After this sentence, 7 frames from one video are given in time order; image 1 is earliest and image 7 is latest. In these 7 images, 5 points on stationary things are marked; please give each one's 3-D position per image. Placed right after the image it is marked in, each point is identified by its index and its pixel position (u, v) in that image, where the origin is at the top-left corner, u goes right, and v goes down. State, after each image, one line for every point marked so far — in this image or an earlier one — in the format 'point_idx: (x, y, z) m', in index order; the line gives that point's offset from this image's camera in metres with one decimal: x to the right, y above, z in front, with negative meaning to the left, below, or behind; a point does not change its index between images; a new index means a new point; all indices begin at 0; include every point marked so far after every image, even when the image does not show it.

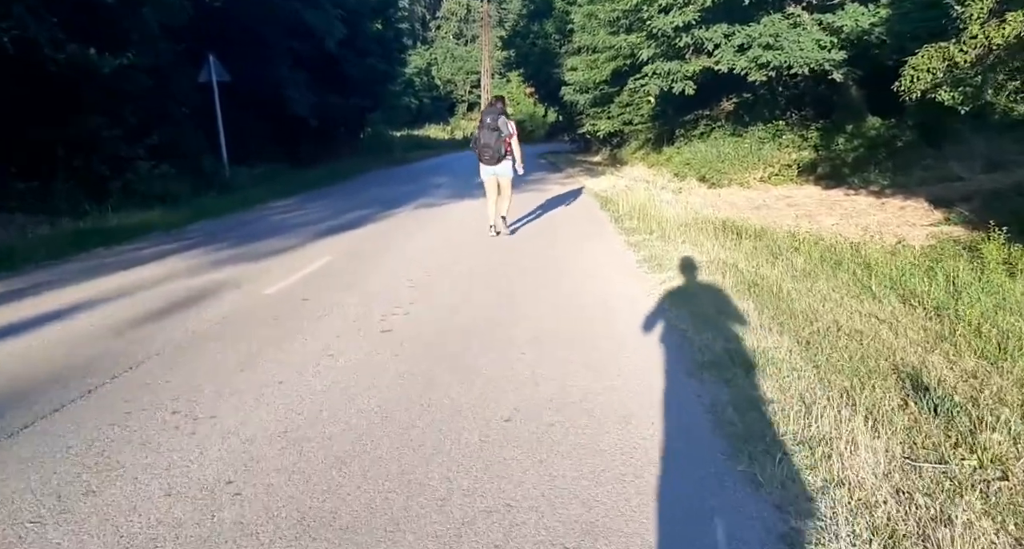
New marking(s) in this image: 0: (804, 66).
0: (+7.3, +5.2, +16.4) m
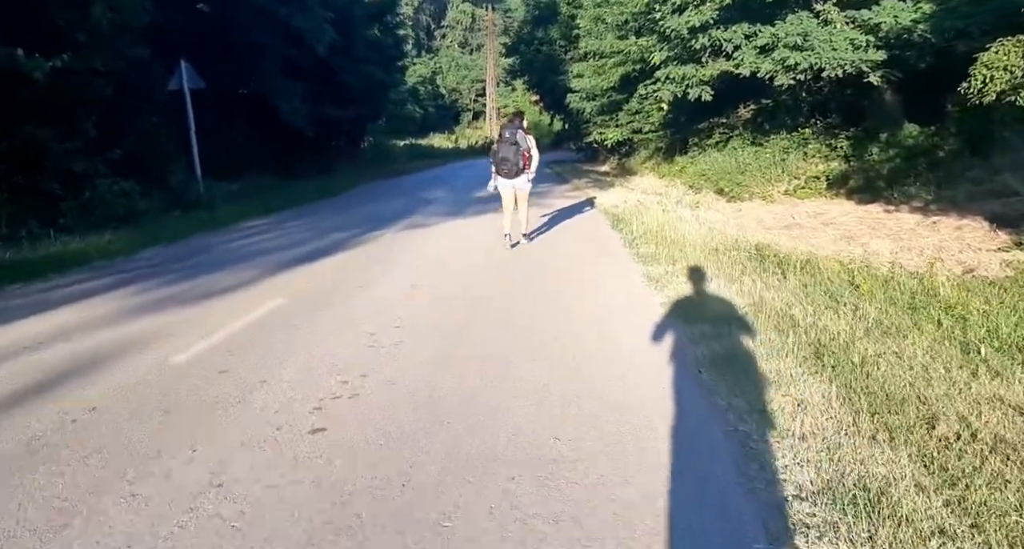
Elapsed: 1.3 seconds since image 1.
0: (+7.3, +4.6, +14.8) m
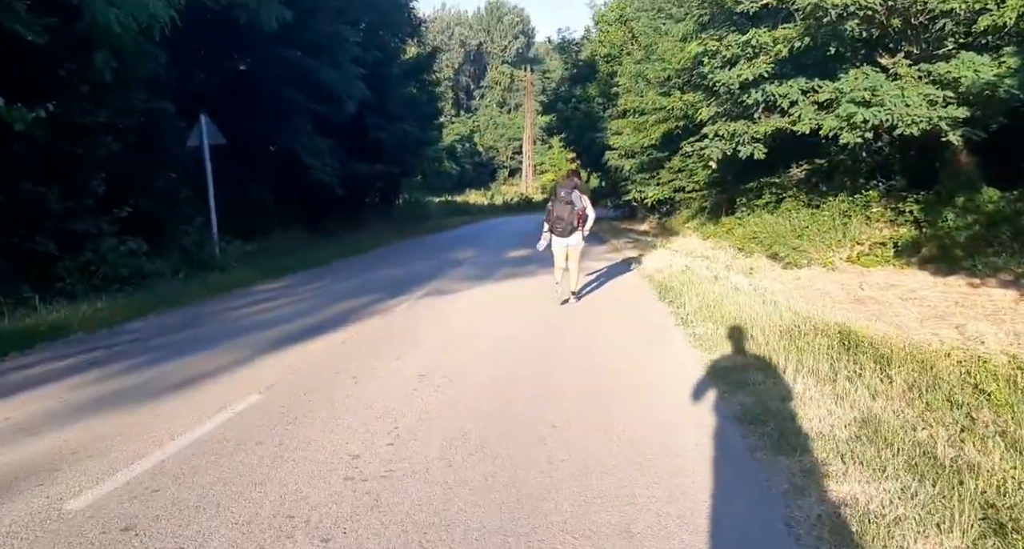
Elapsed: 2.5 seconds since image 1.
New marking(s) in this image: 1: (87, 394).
0: (+8.1, +3.0, +13.3) m
1: (-3.9, -1.1, +5.9) m
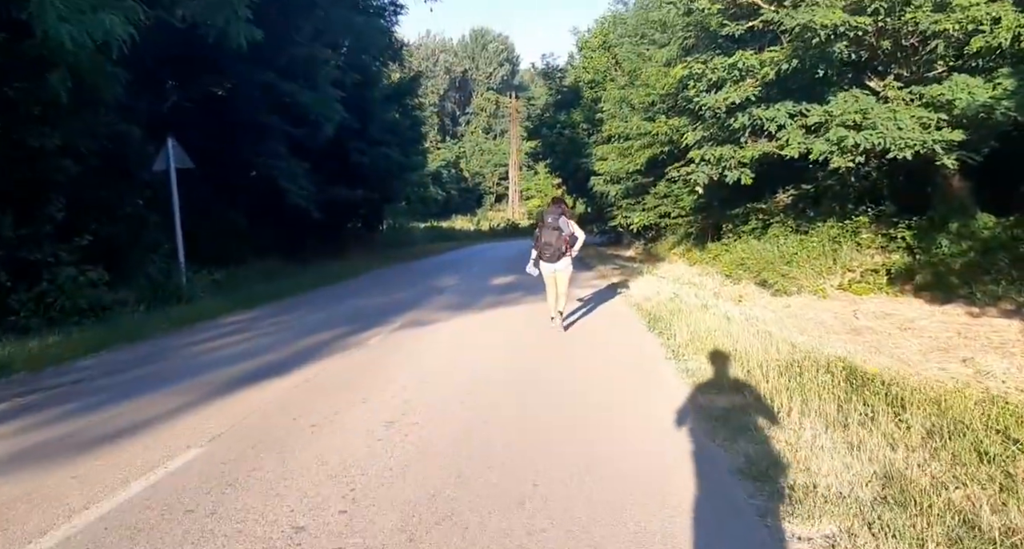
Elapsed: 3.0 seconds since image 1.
0: (+7.7, +2.4, +12.9) m
1: (-4.1, -1.4, +5.2) m
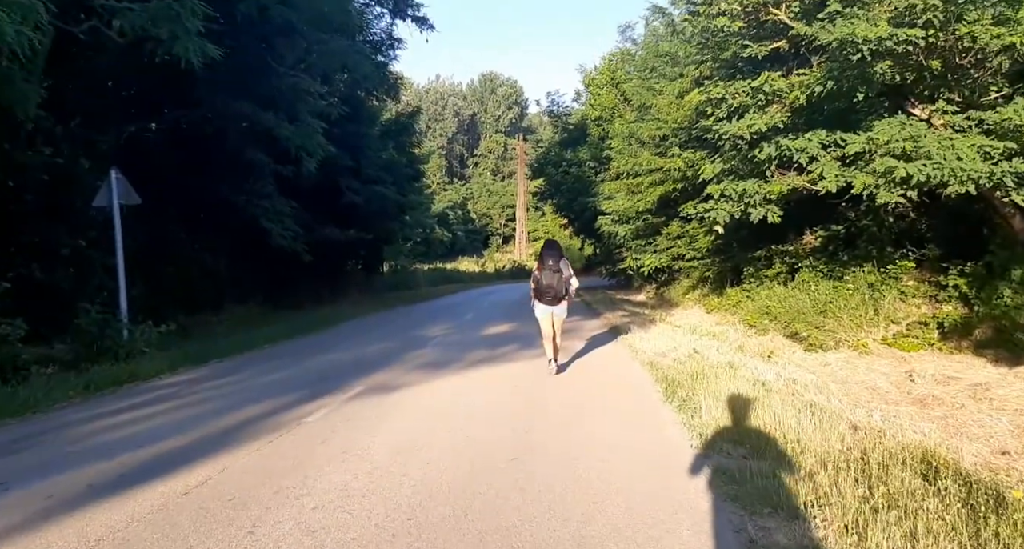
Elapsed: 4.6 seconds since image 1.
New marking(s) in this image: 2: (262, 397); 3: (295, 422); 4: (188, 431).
0: (+7.6, +1.5, +11.0) m
1: (-4.4, -1.8, +3.2) m
2: (-3.5, -1.7, +9.1) m
3: (-2.4, -1.6, +7.3) m
4: (-3.6, -1.7, +7.4) m
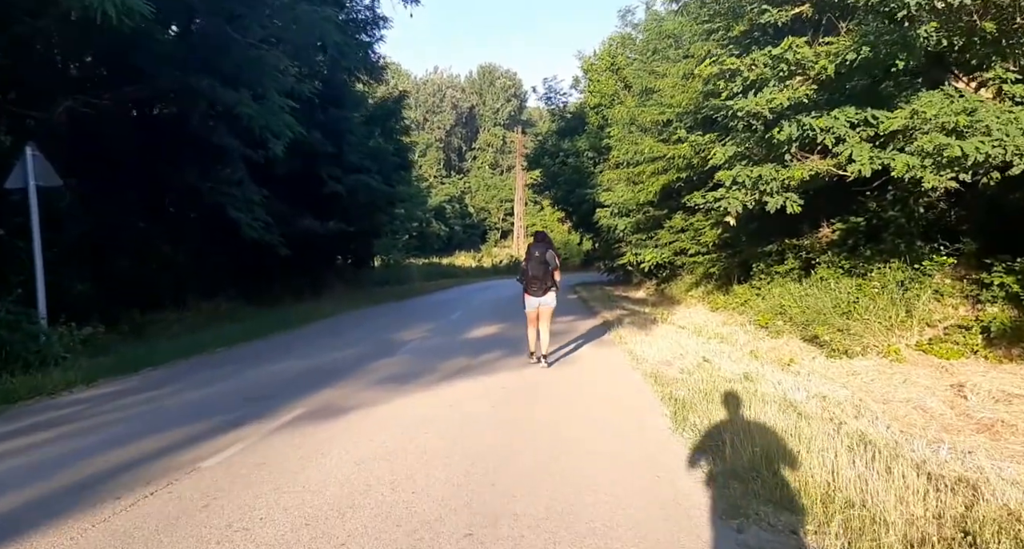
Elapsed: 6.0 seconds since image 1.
0: (+7.3, +1.5, +9.3) m
1: (-4.6, -1.7, +1.5) m
2: (-3.8, -1.6, +7.4) m
3: (-2.7, -1.6, +5.6) m
4: (-3.9, -1.7, +5.7) m
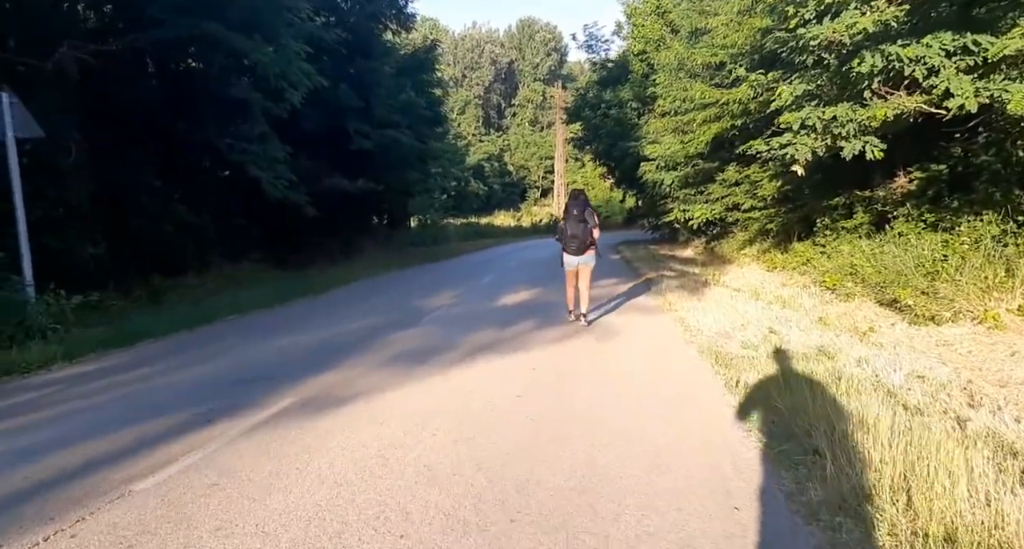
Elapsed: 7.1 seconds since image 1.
0: (+7.7, +2.1, +7.3) m
1: (-4.7, -1.8, +0.5) m
2: (-3.5, -1.3, +6.4) m
3: (-2.5, -1.4, +4.5) m
4: (-3.7, -1.4, +4.6) m
